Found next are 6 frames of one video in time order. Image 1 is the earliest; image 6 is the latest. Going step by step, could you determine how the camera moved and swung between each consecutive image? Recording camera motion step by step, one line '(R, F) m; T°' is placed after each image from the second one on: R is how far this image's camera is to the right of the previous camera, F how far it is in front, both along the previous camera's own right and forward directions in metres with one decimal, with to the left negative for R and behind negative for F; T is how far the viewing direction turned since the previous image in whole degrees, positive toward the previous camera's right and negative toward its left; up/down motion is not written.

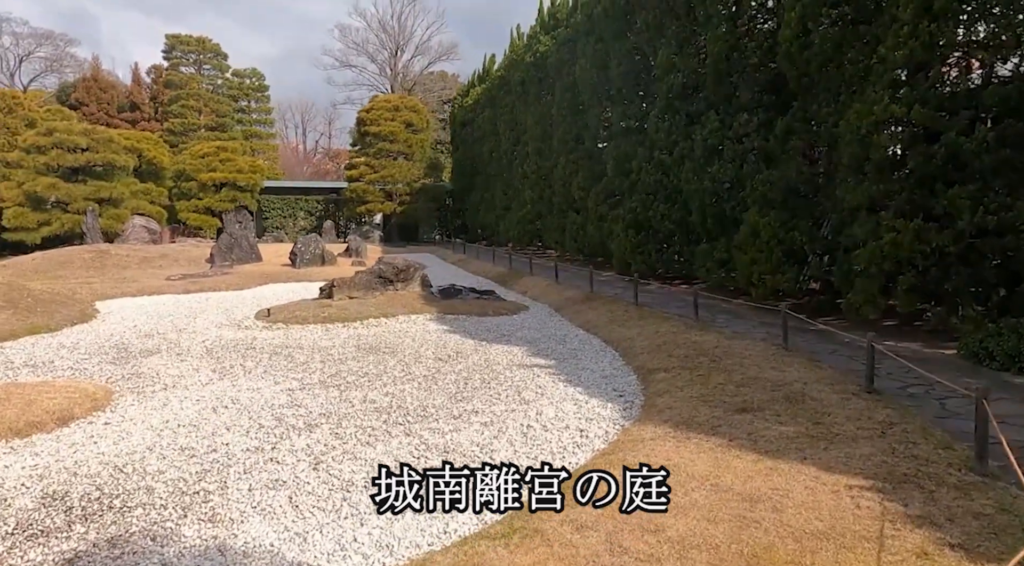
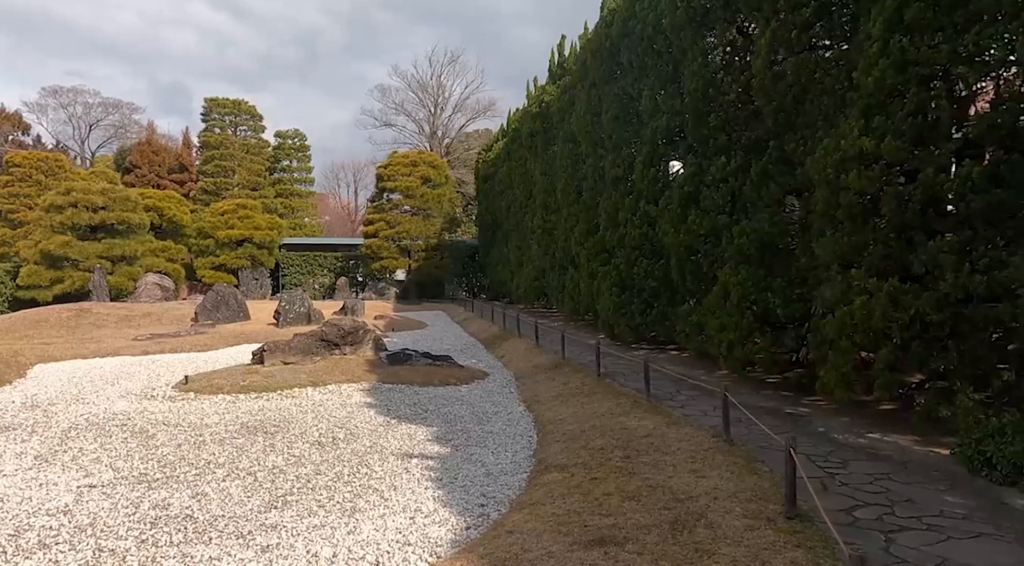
(+1.3, +1.3) m; -4°
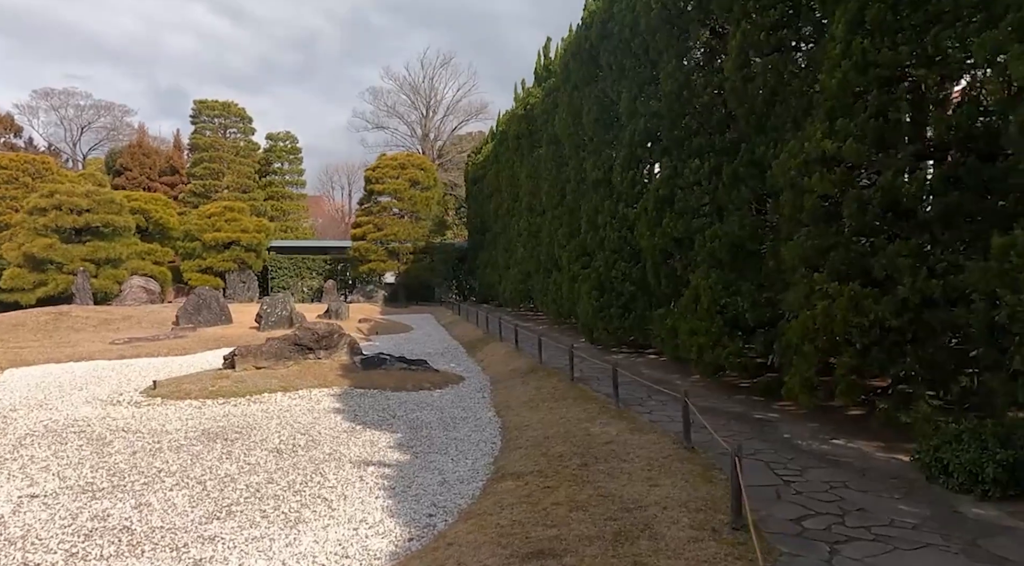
(+0.3, +0.1) m; 0°
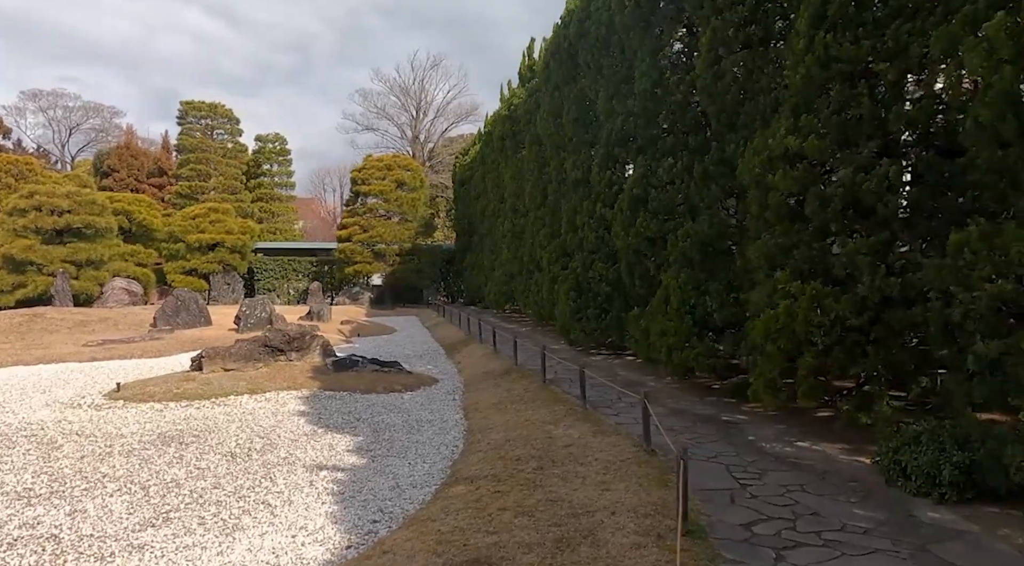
(+0.3, +0.1) m; 0°
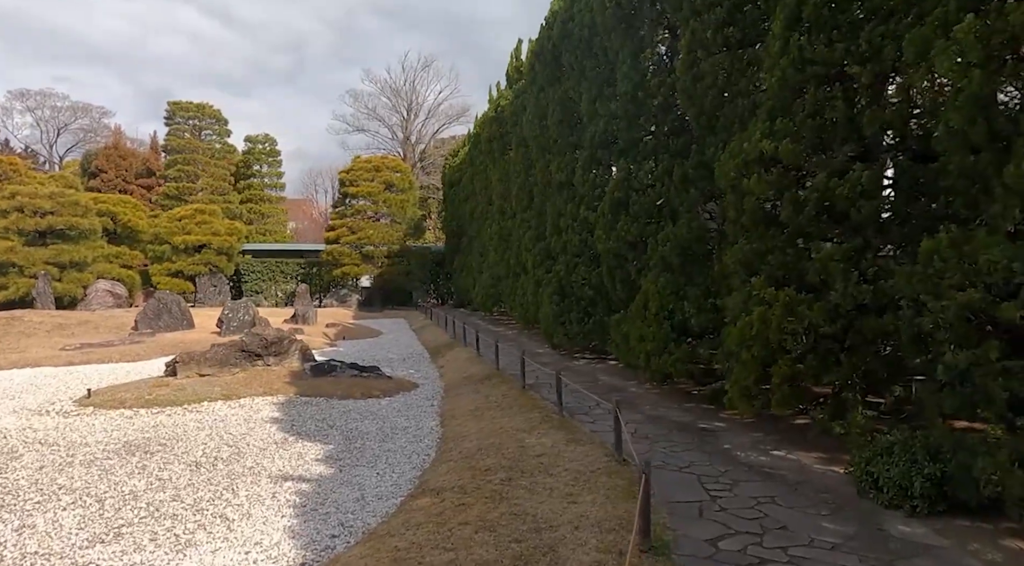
(+0.2, +0.1) m; +1°
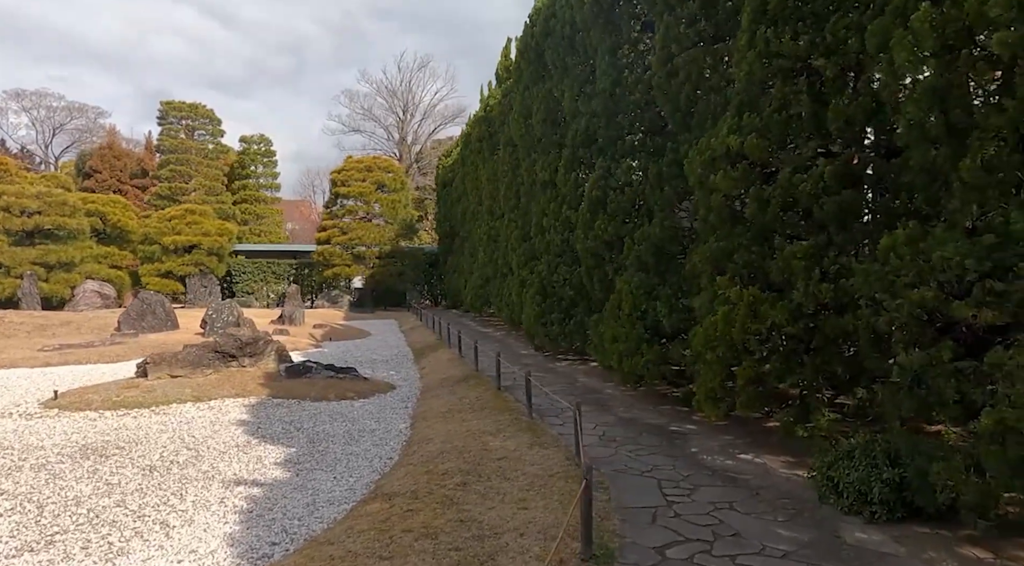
(+0.3, +0.1) m; 0°
